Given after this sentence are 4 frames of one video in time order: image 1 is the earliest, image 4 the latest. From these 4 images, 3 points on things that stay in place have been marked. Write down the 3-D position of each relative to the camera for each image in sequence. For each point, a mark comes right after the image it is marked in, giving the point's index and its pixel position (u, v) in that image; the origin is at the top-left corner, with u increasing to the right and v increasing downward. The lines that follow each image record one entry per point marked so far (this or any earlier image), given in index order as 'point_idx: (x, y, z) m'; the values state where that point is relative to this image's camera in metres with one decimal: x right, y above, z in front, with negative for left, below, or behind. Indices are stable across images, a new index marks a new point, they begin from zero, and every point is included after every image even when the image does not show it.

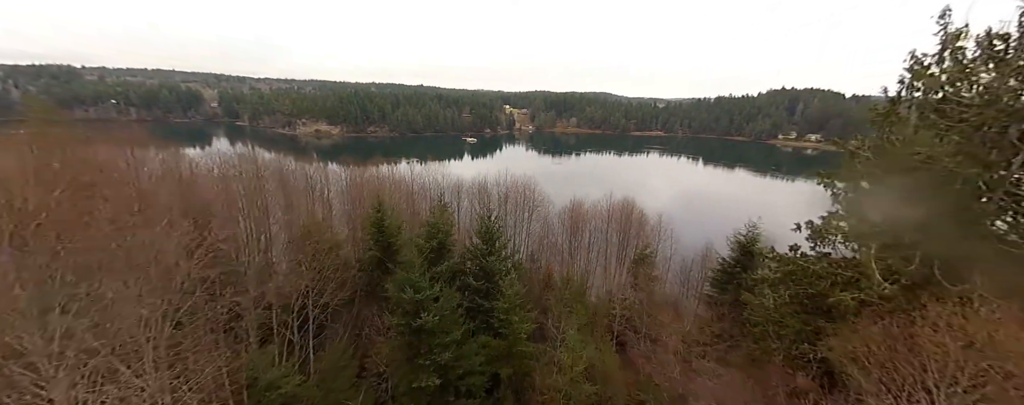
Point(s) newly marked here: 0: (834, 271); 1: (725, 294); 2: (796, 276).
0: (+6.8, -1.4, +7.7) m
1: (+6.9, -3.0, +11.5) m
2: (+6.6, -1.6, +8.2) m
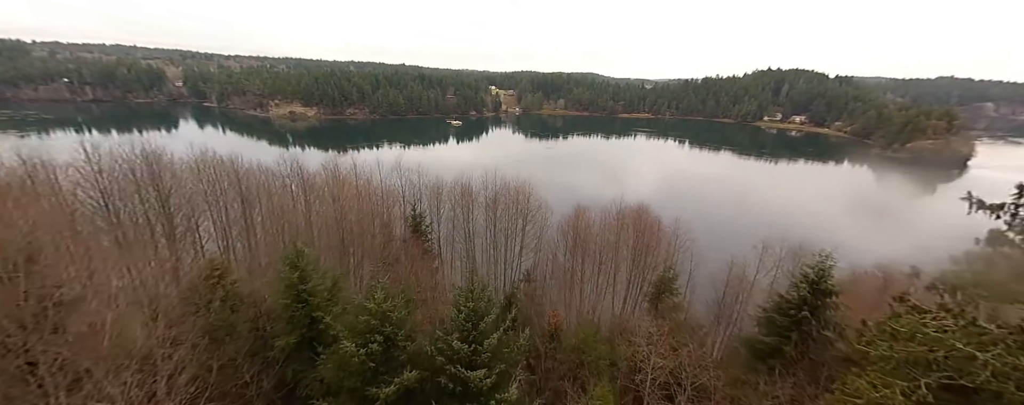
0: (+6.8, -2.1, +5.0) m
1: (+6.7, -3.5, +8.9) m
2: (+6.6, -2.3, +5.5) m
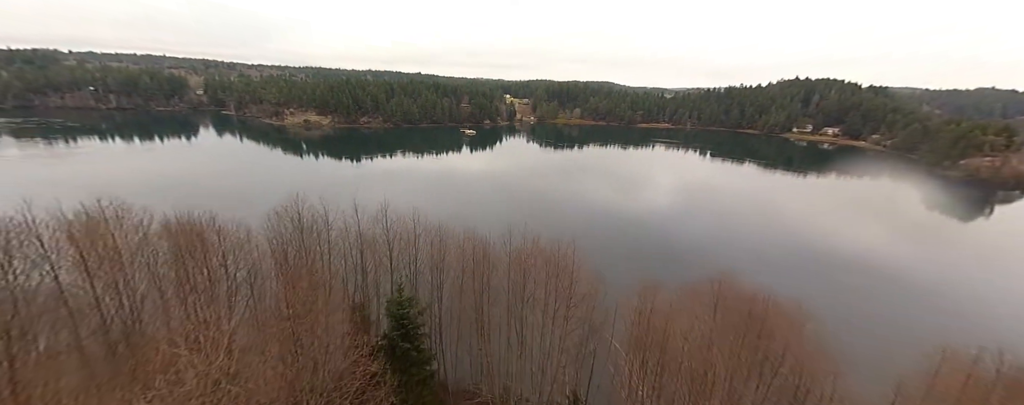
0: (+7.5, -4.2, -0.2) m
1: (+7.5, -5.6, +3.7) m
2: (+7.2, -4.3, +0.3) m
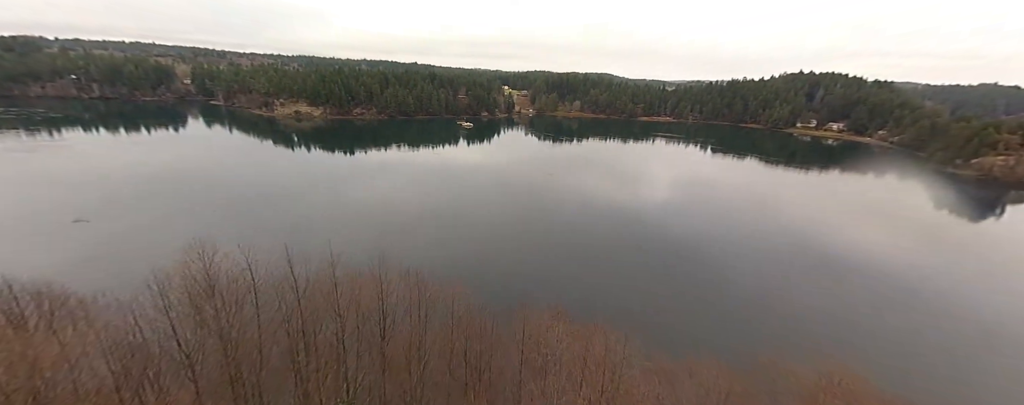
0: (+7.7, -6.2, -3.6) m
1: (+7.7, -7.5, +0.3) m
2: (+7.4, -6.3, -3.1) m
